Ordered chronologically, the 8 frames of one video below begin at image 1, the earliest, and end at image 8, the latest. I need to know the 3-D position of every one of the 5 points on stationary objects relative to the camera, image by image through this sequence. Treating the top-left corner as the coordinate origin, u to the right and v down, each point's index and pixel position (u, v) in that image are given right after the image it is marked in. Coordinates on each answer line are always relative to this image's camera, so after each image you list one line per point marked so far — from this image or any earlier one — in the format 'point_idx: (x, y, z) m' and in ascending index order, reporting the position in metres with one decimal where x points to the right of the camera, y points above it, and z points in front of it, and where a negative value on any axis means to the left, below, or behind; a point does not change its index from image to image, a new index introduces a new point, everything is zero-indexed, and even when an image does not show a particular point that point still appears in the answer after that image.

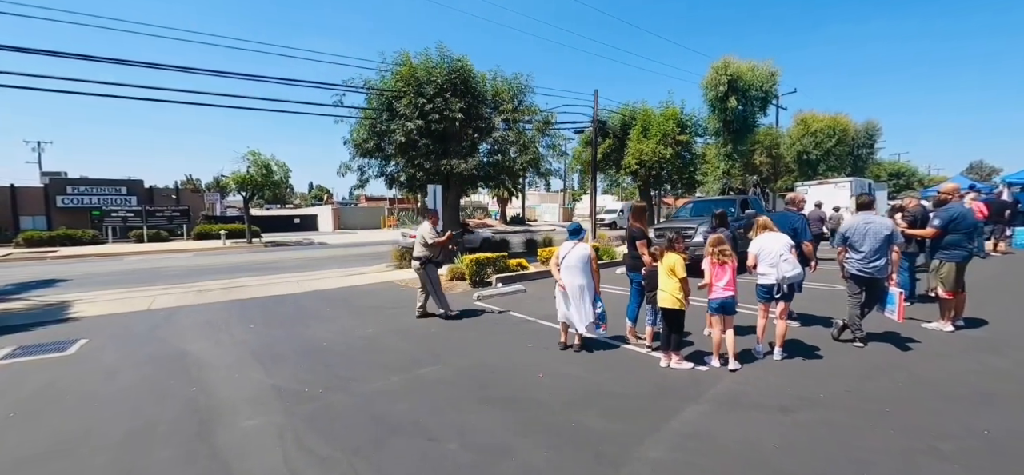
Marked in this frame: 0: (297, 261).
0: (-8.7, -1.0, +18.6) m
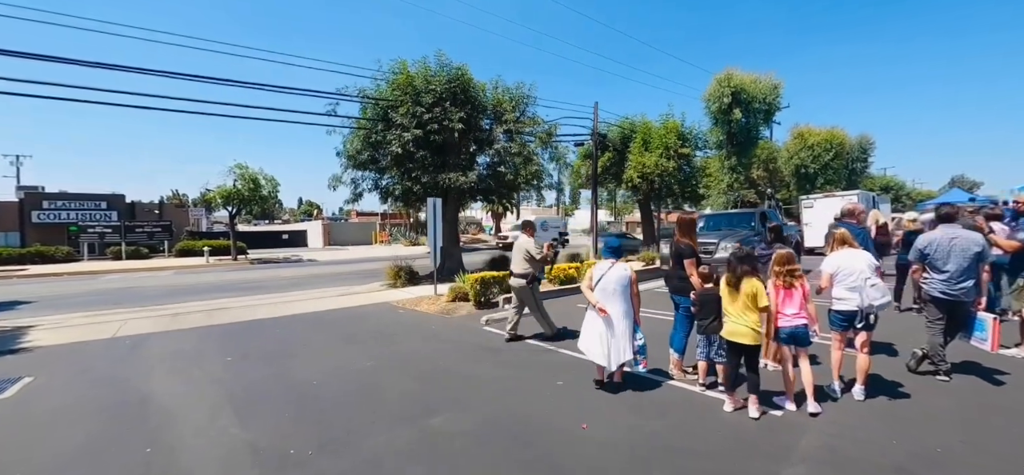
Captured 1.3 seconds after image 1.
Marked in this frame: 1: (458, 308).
0: (-8.6, -1.6, +17.5) m
1: (-1.1, -1.5, +9.8) m
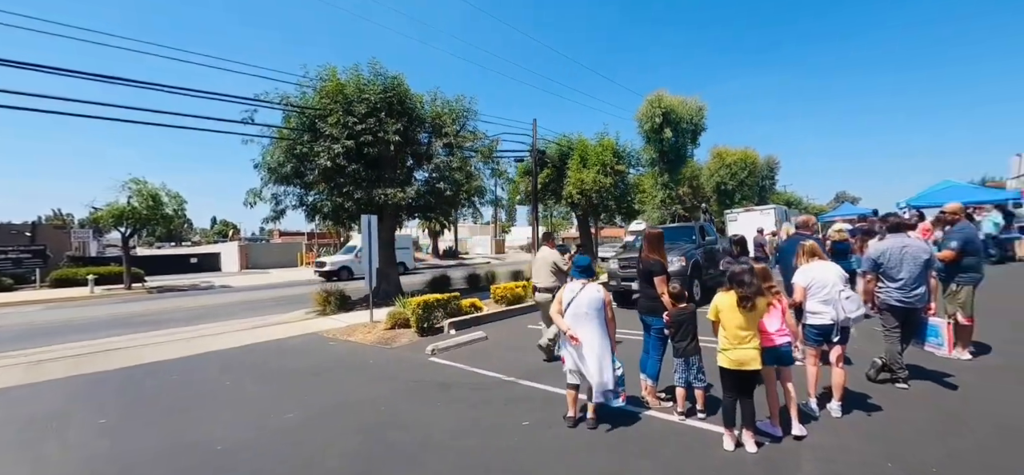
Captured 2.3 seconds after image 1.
0: (-10.7, -2.4, +15.4) m
1: (-2.2, -1.9, +8.9) m
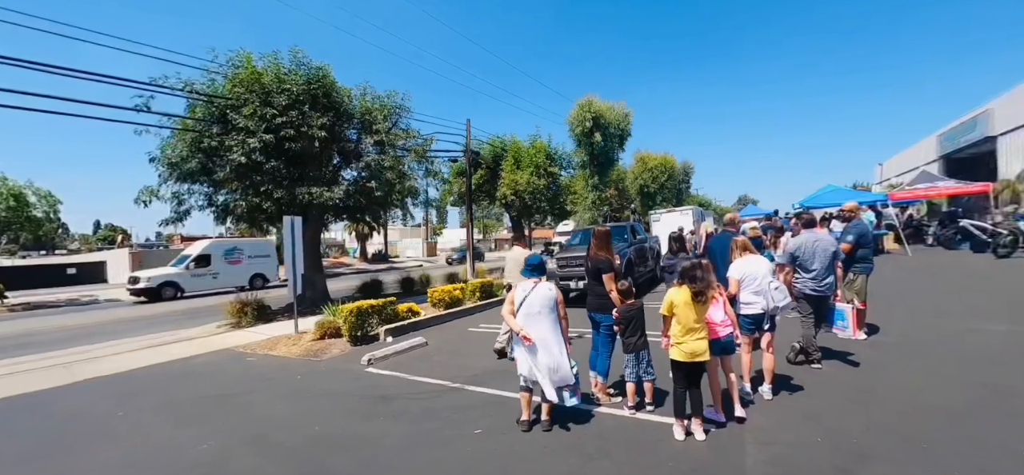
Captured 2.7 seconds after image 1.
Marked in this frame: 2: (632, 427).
0: (-12.7, -2.6, +13.4) m
1: (-3.2, -1.9, +8.2) m
2: (+1.1, -1.8, +4.4) m
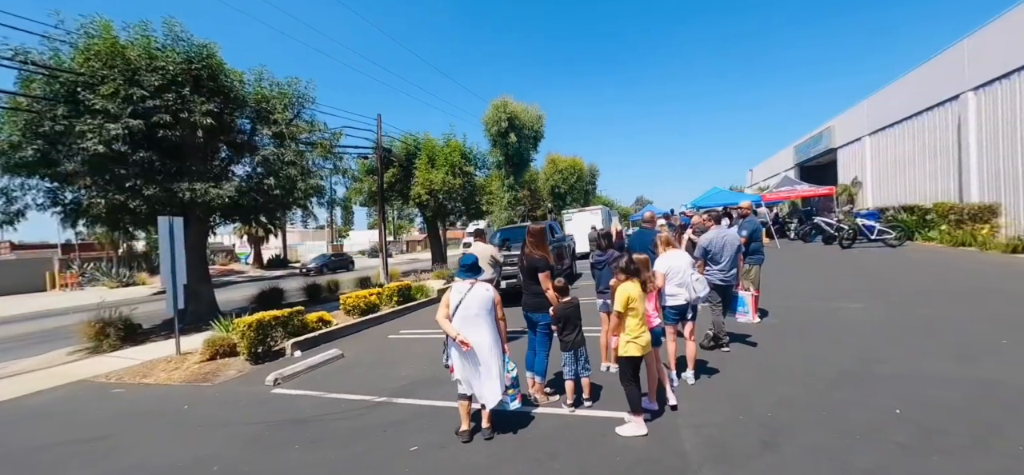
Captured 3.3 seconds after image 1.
0: (-14.7, -2.9, +10.4) m
1: (-4.5, -2.0, +7.1) m
2: (+0.6, -1.7, +4.3) m
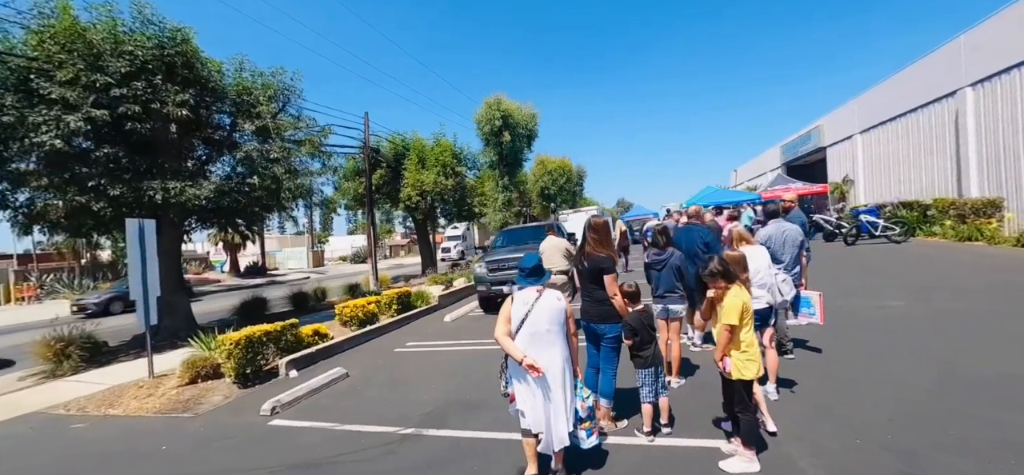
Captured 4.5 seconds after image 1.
0: (-14.4, -3.1, +8.9) m
1: (-4.0, -2.0, +6.1) m
2: (+1.1, -1.7, +3.5) m
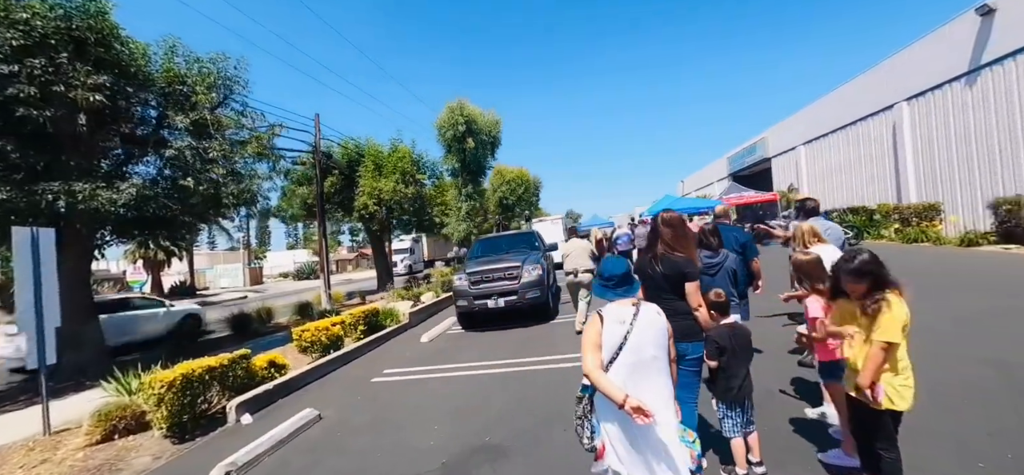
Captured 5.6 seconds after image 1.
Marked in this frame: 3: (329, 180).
0: (-14.4, -3.4, +6.1) m
1: (-3.9, -2.1, +4.6) m
2: (+1.5, -1.6, +2.6) m
3: (-7.2, +2.2, +18.0) m
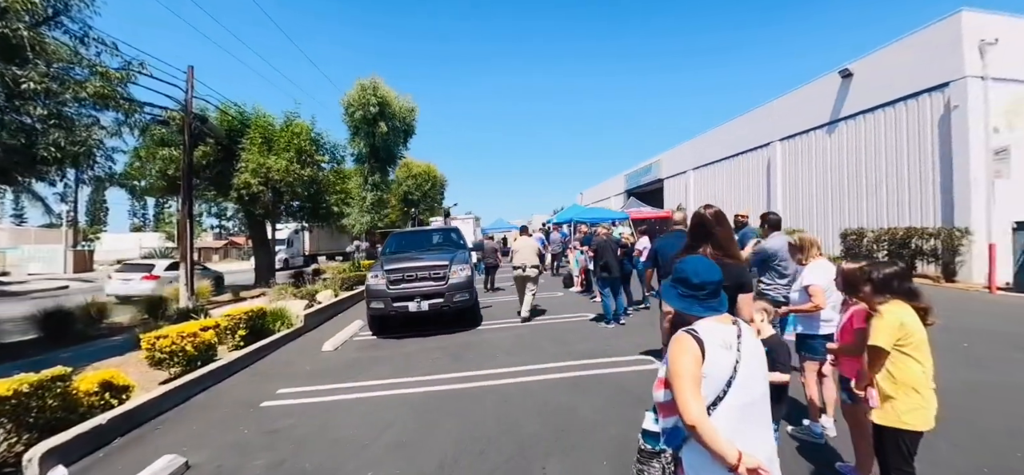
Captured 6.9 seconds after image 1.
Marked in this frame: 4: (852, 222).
0: (-14.8, -2.4, +1.6) m
1: (-4.1, -1.8, +2.6) m
2: (+1.7, -1.7, +1.9) m
3: (-10.2, +2.8, +15.0) m
4: (+13.3, +0.6, +17.9) m
